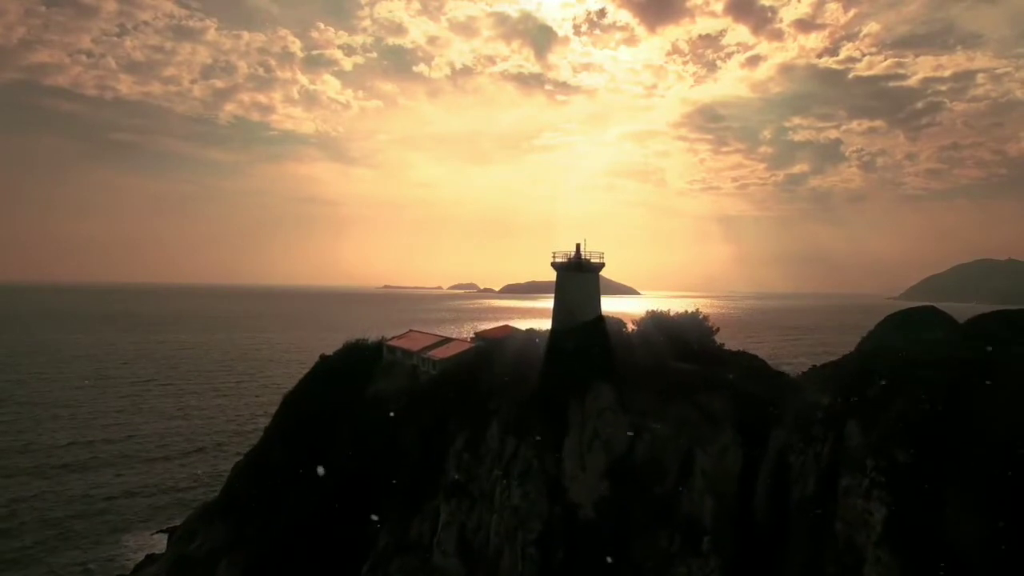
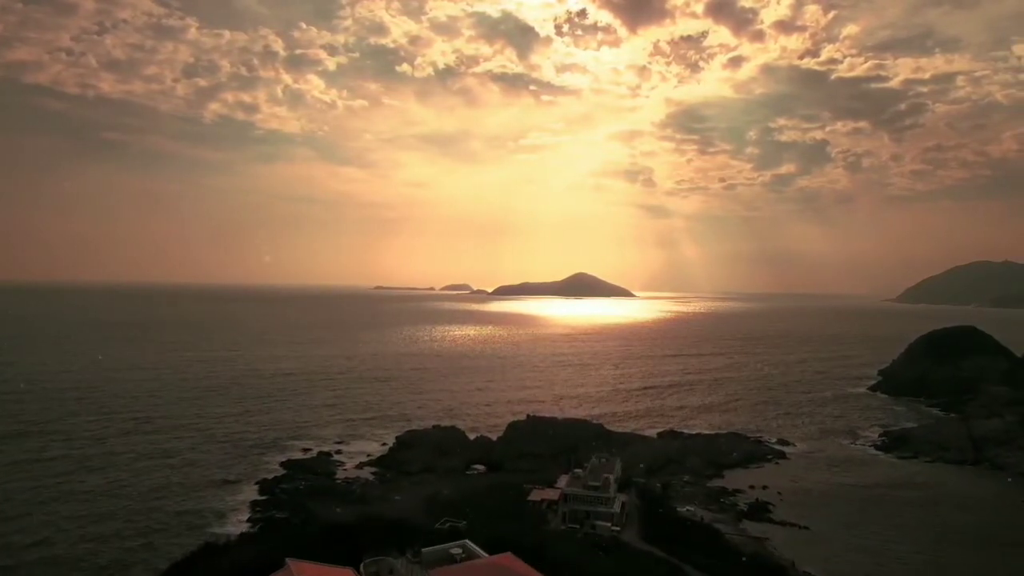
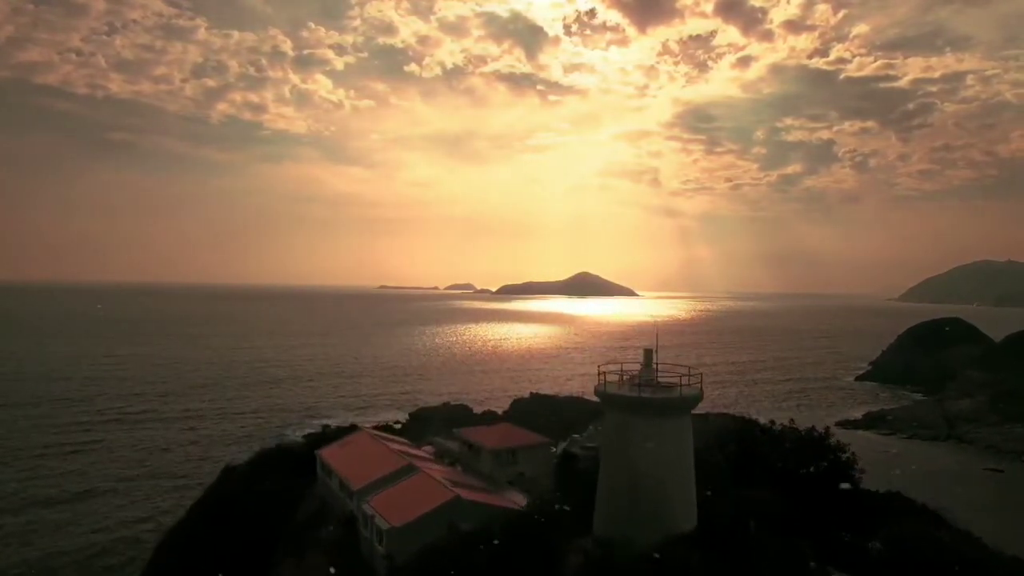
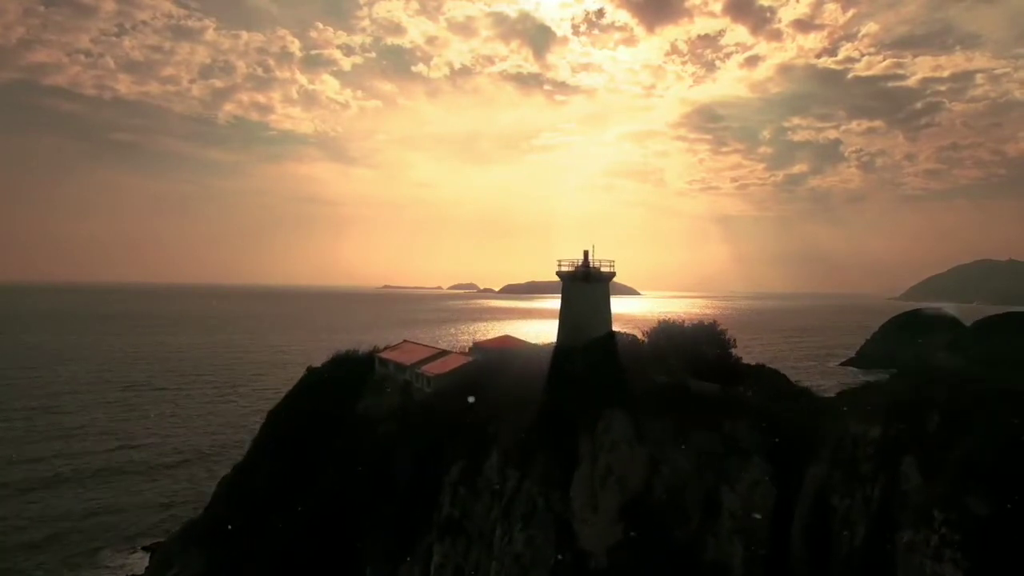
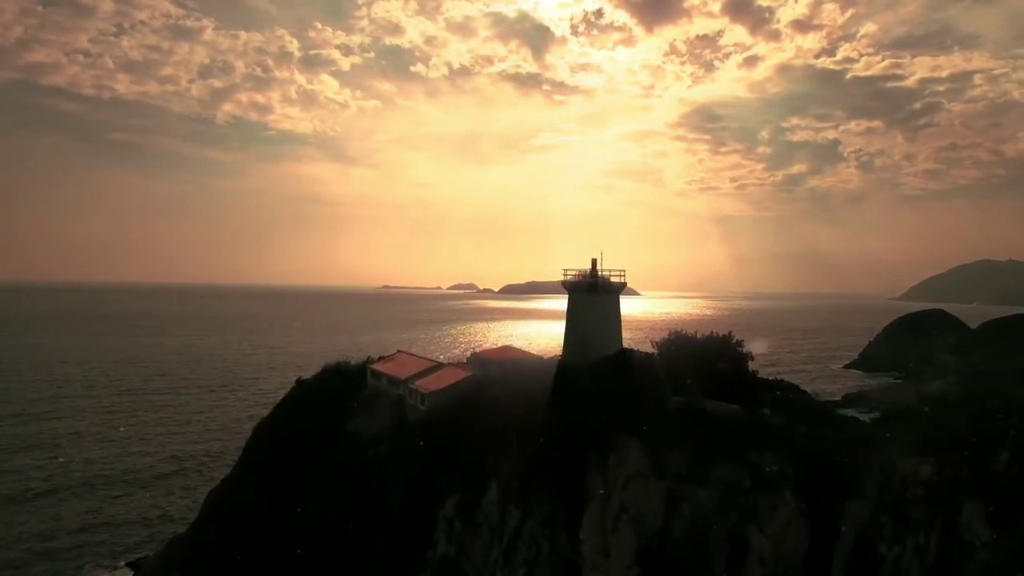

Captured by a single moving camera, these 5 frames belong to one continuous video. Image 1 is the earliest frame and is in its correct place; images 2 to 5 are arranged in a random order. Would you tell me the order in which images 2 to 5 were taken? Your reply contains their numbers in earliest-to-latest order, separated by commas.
4, 5, 3, 2
